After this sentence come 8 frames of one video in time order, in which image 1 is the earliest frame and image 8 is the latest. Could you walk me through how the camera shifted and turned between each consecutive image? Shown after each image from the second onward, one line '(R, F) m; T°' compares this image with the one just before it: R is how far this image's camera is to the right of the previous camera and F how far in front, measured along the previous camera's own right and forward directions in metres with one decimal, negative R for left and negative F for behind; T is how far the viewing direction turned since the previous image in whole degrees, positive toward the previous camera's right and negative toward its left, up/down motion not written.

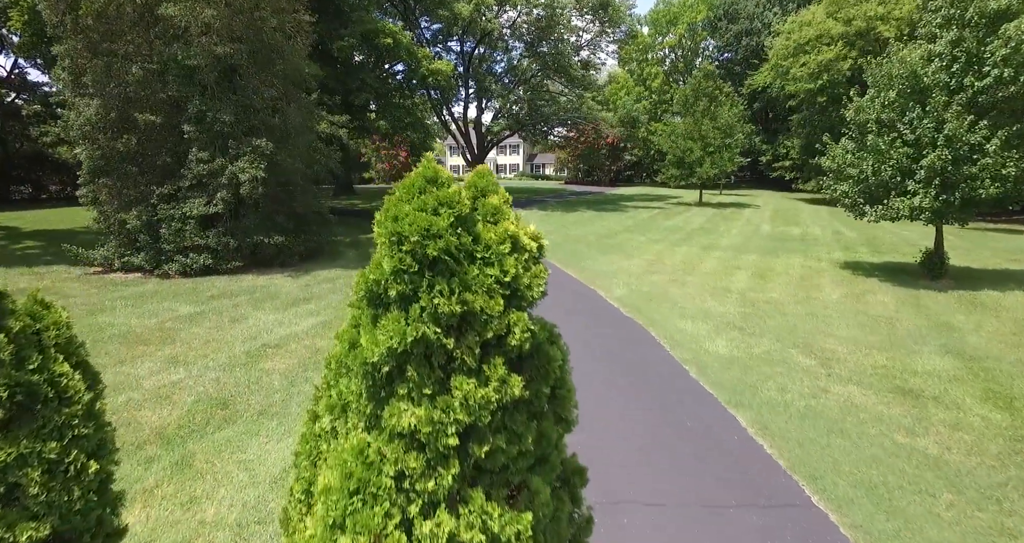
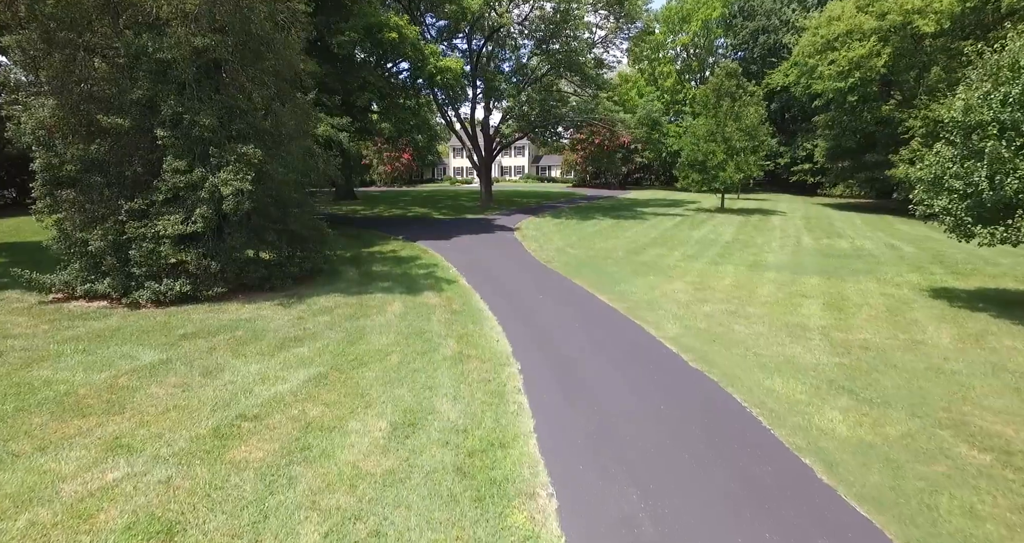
(-0.4, +1.3) m; 0°
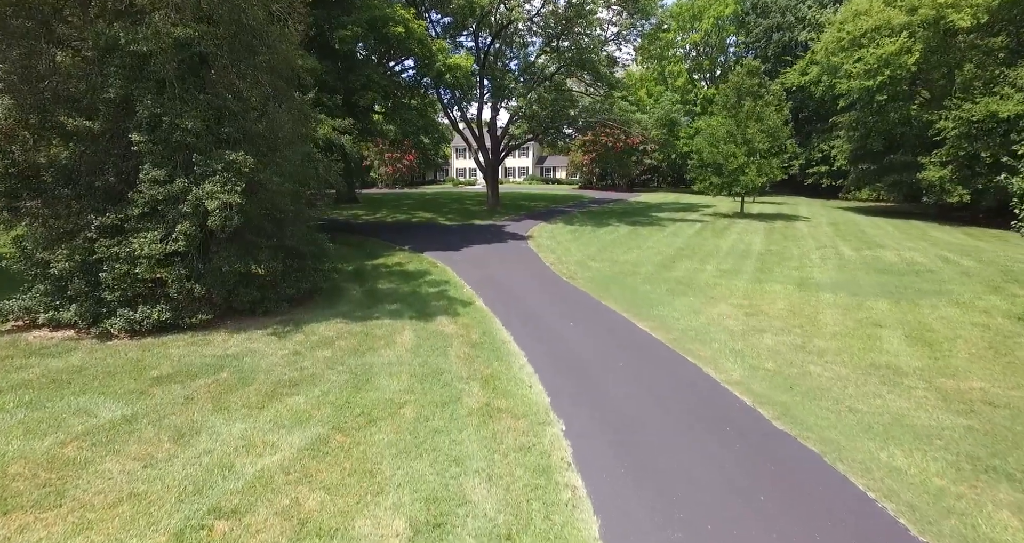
(-0.3, +1.0) m; 0°
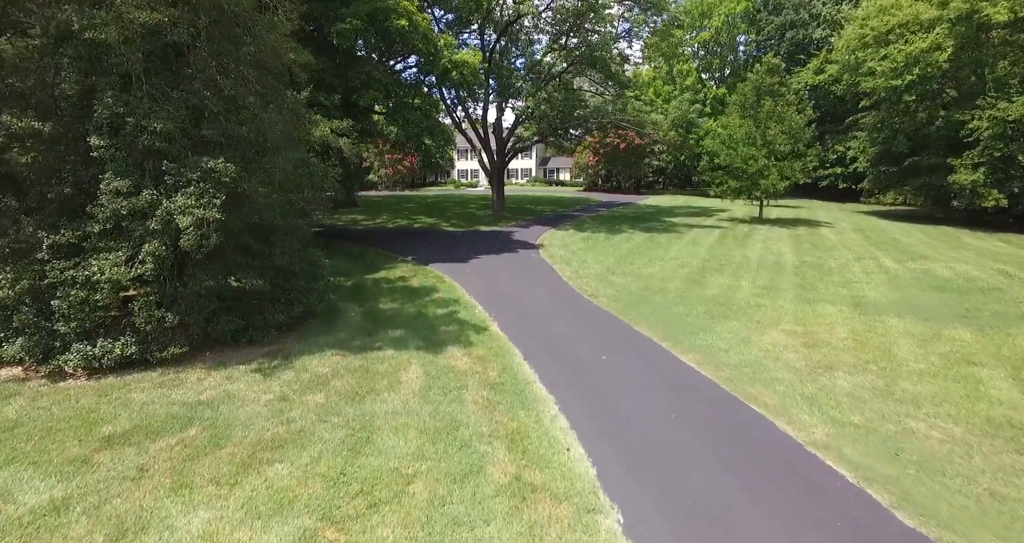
(-0.3, +1.0) m; 0°
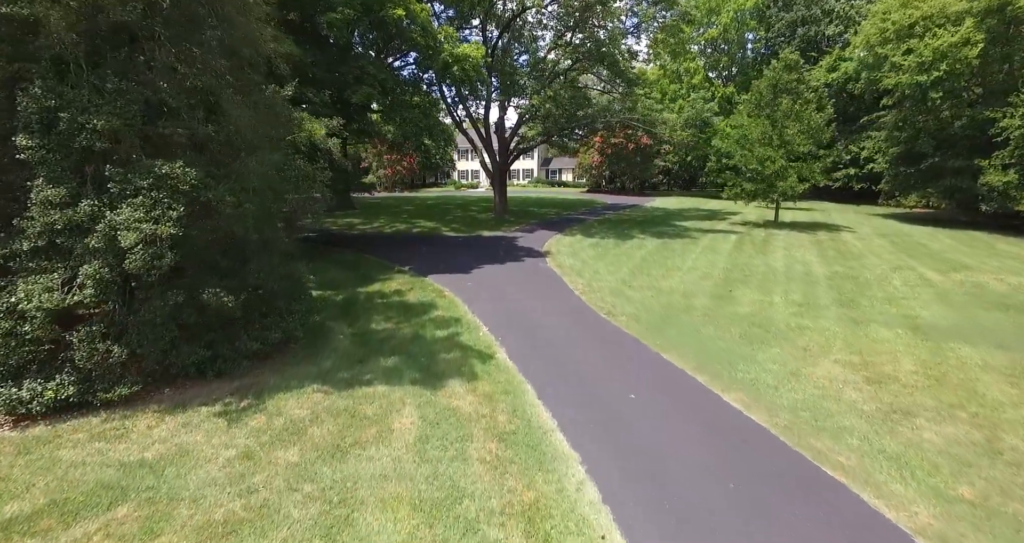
(-0.1, +1.0) m; 0°
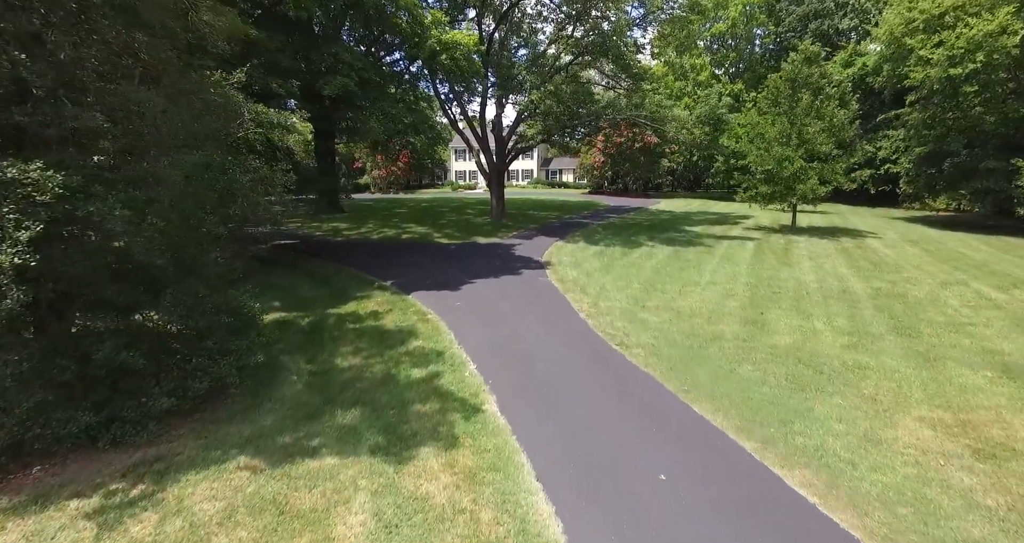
(+0.1, +1.4) m; 0°
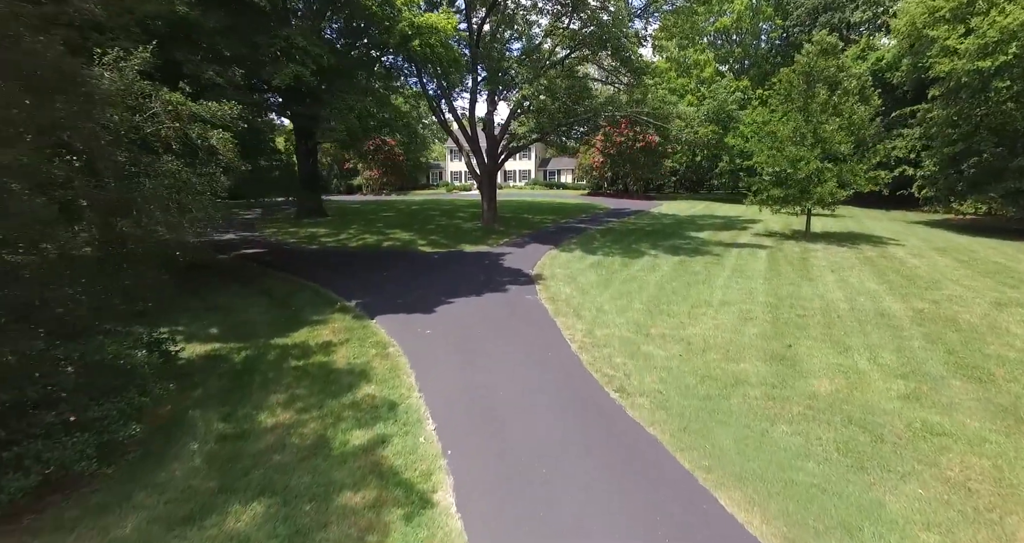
(+0.3, +1.4) m; 0°
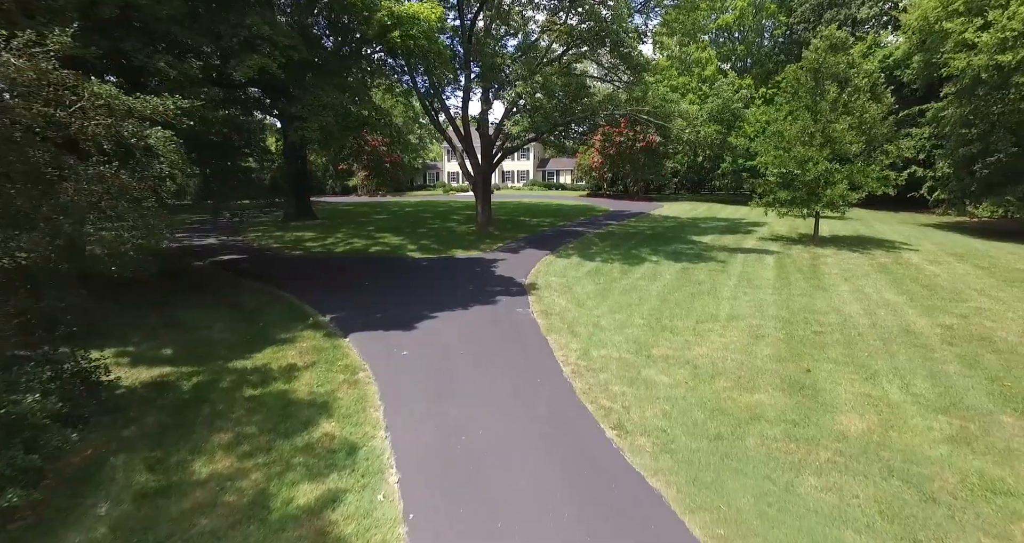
(+0.2, +0.8) m; 0°
